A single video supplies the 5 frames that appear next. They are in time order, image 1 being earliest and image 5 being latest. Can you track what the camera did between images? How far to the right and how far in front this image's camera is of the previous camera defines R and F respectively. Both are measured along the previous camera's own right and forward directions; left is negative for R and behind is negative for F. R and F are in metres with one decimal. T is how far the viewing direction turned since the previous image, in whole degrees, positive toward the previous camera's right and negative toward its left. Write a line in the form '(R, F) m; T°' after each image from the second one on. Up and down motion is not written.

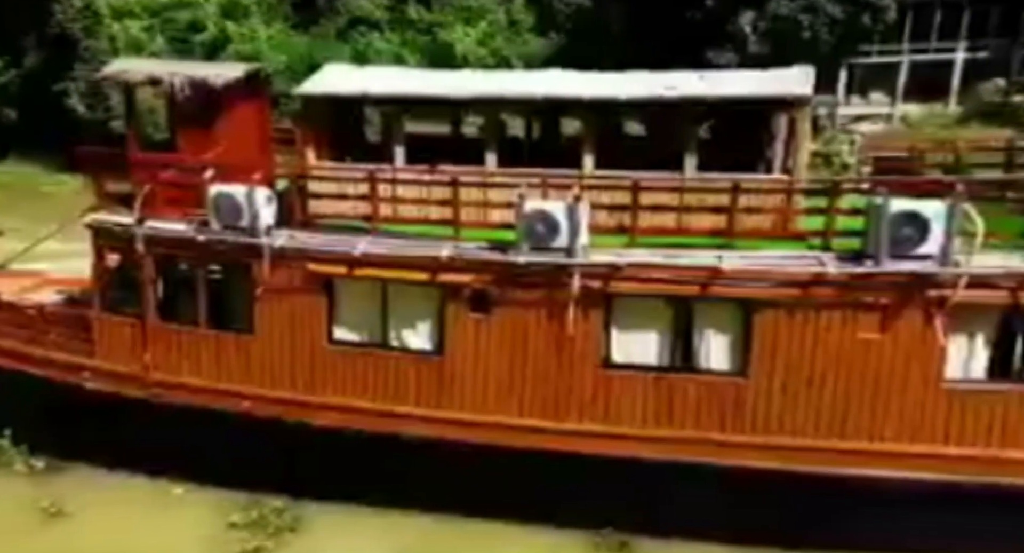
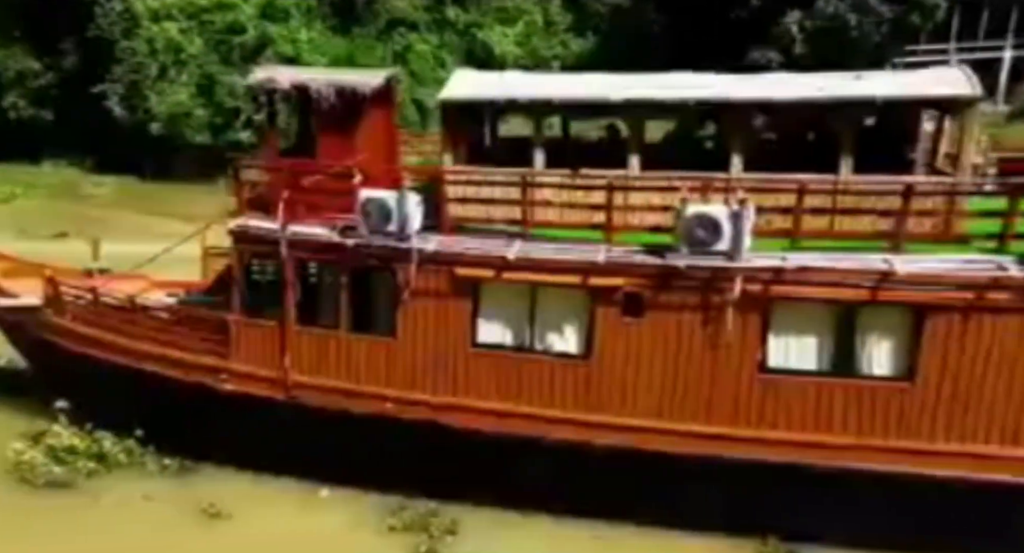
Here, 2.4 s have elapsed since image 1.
(-1.3, 0.0) m; -2°
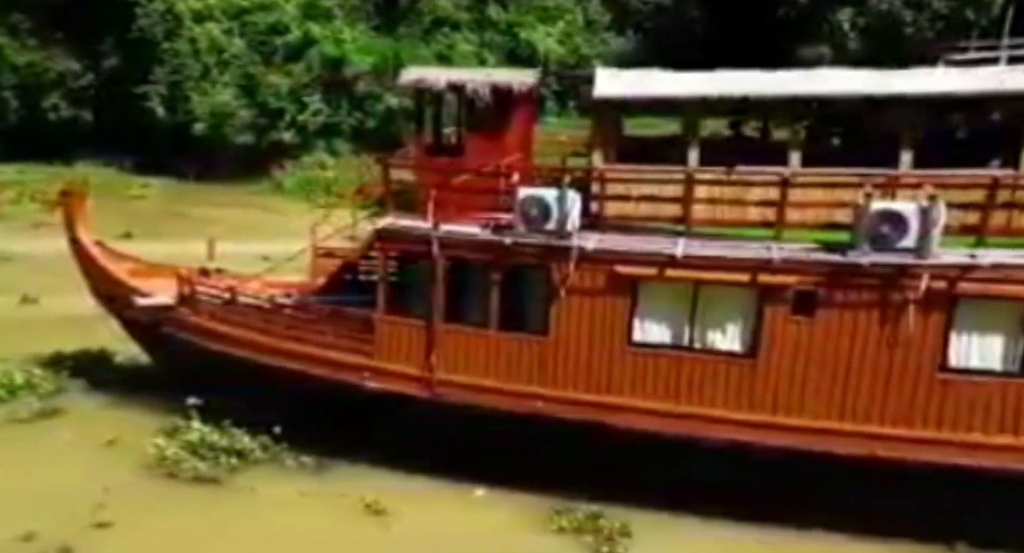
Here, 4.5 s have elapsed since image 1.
(-1.5, +0.1) m; -2°
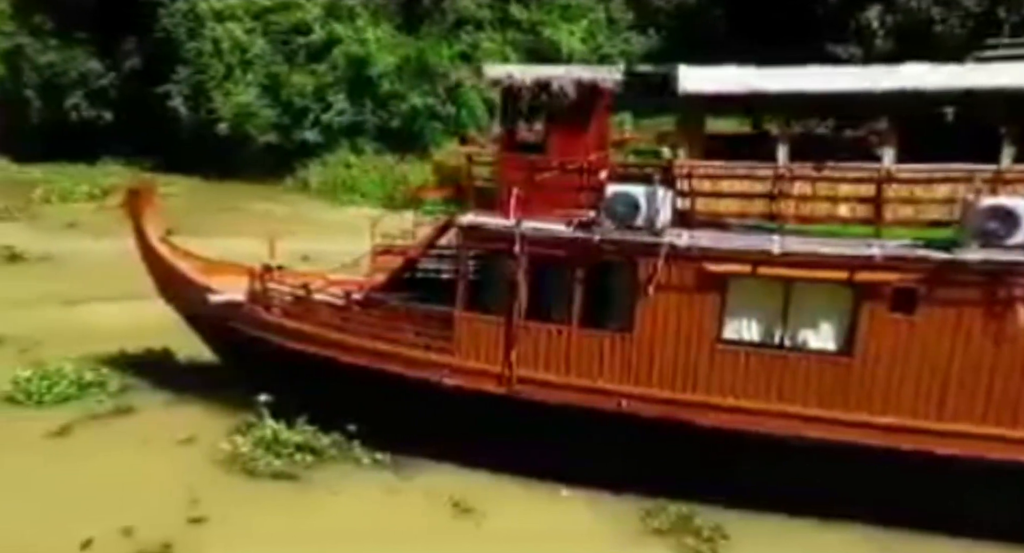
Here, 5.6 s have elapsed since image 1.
(-0.8, +0.1) m; -1°
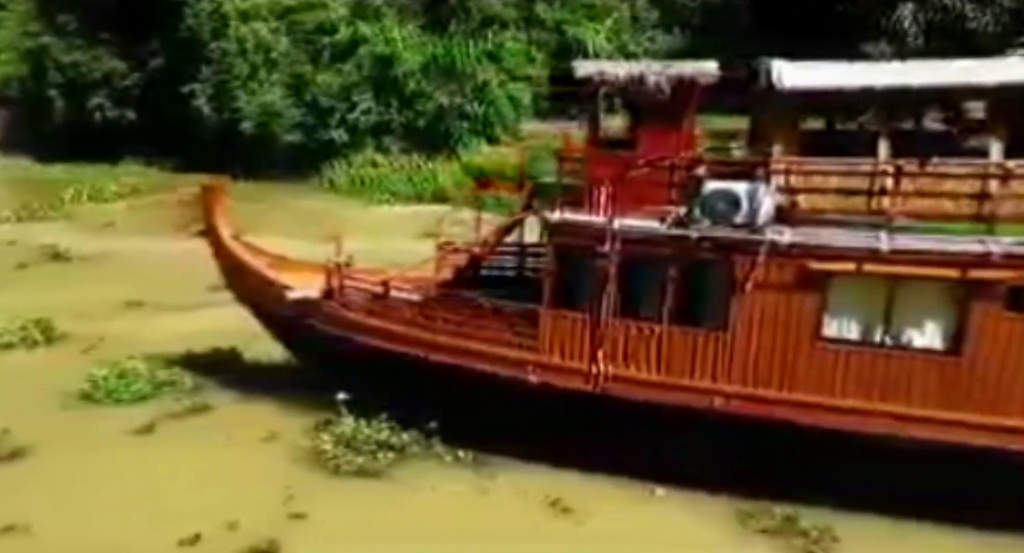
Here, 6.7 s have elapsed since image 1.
(-0.9, +0.1) m; -1°
